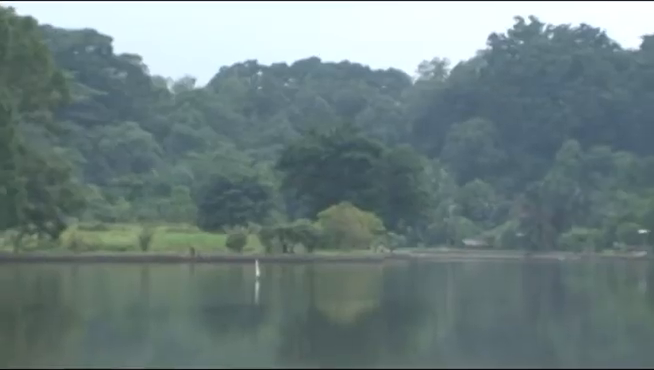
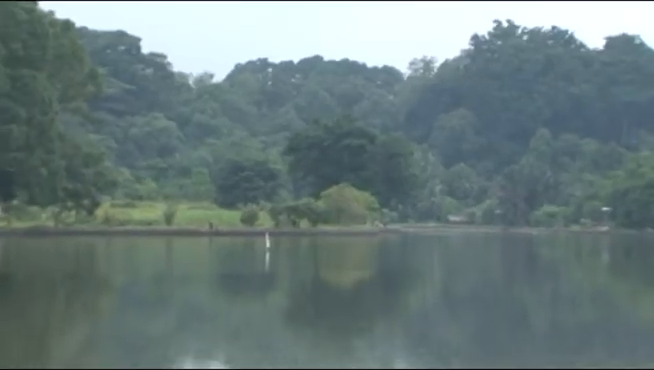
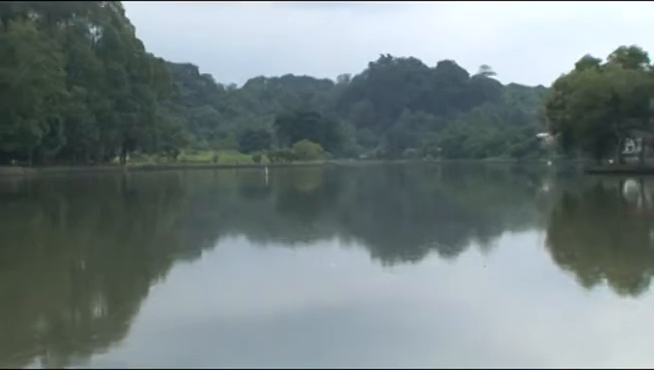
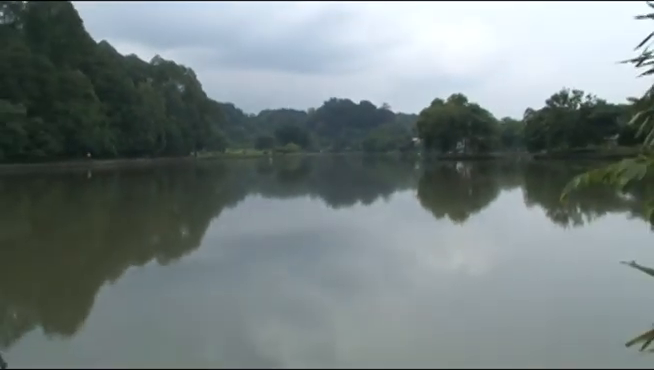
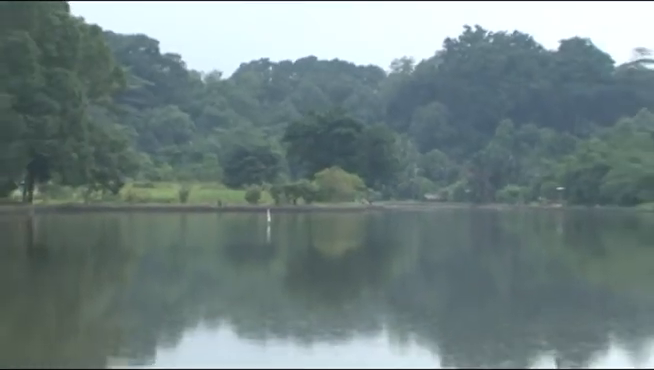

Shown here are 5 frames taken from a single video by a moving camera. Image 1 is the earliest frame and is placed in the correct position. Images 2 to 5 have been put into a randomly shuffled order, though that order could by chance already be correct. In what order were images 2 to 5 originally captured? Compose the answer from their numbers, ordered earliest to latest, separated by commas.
2, 5, 3, 4
